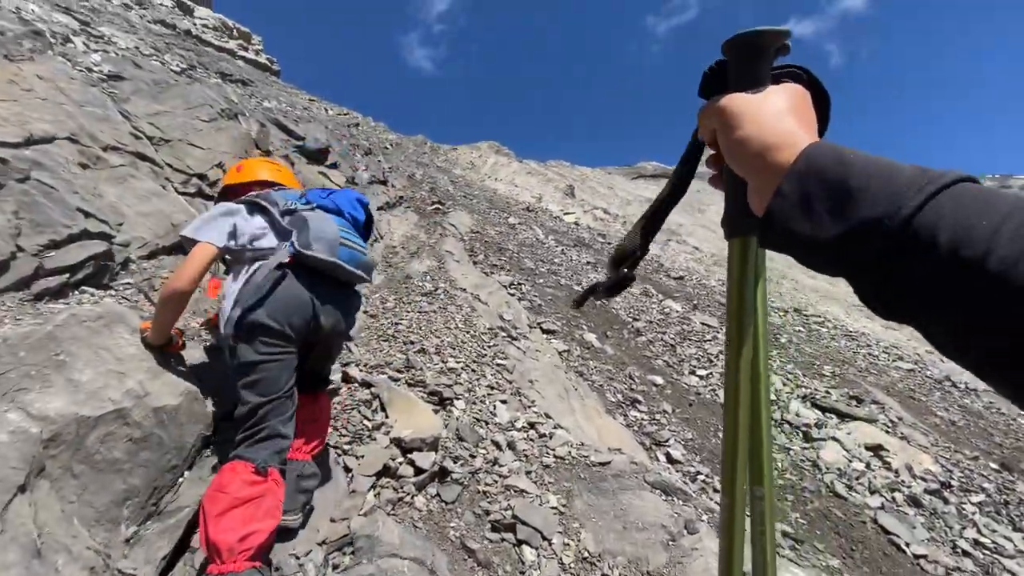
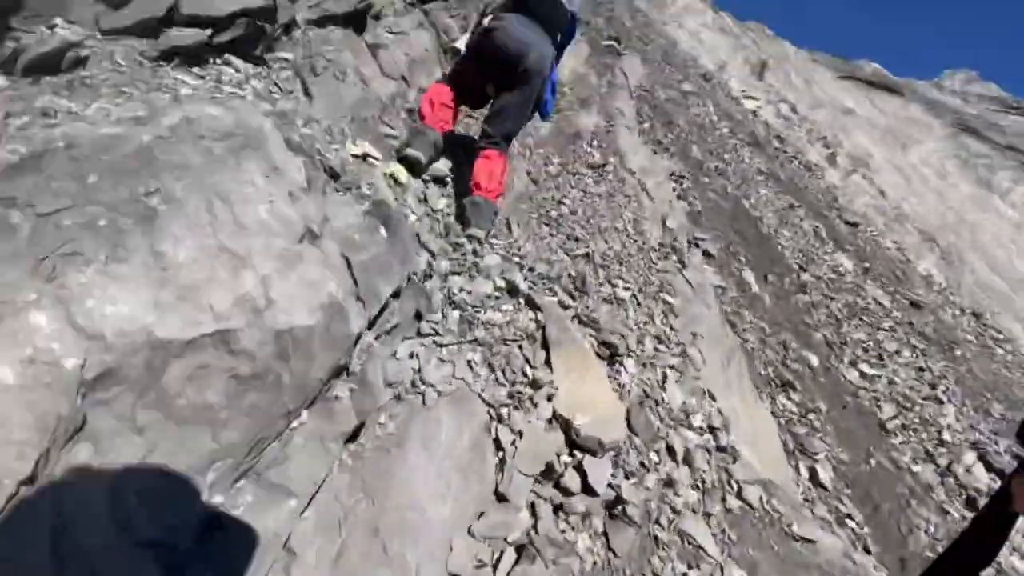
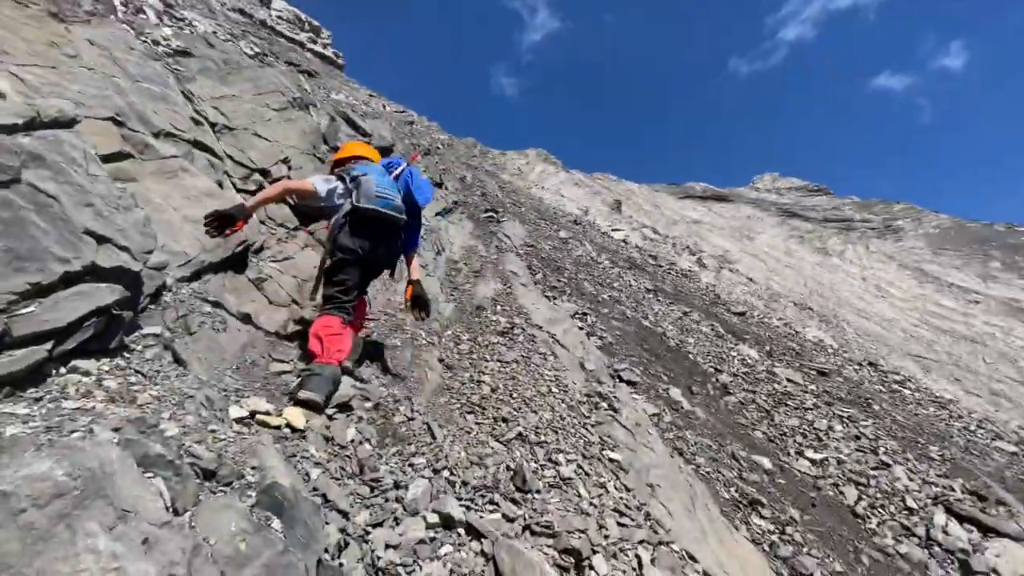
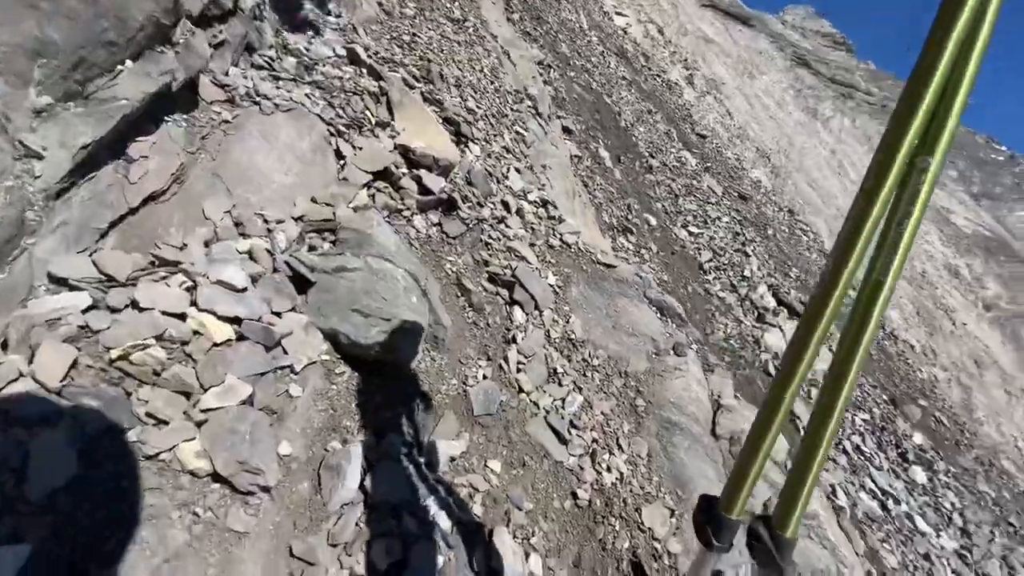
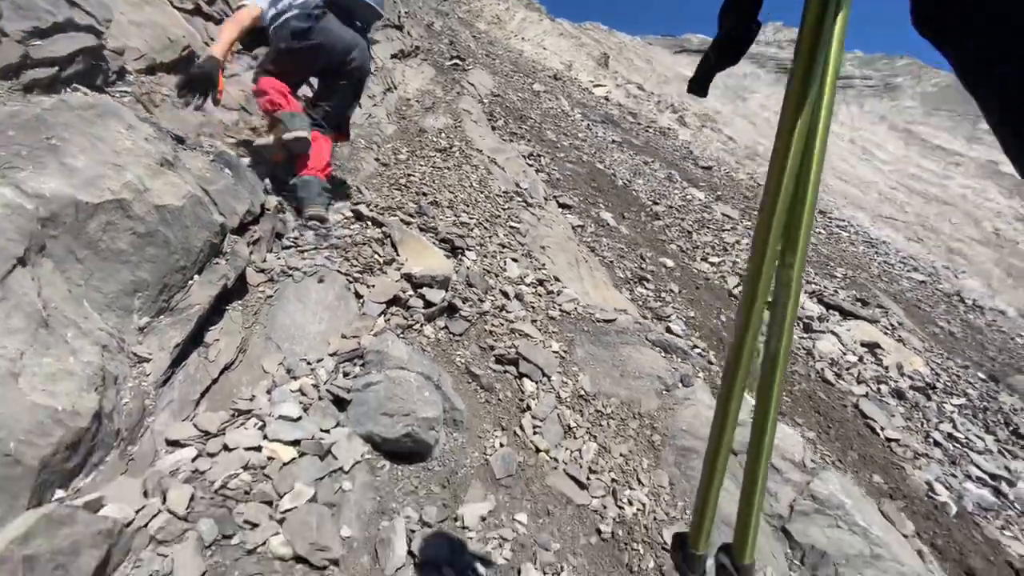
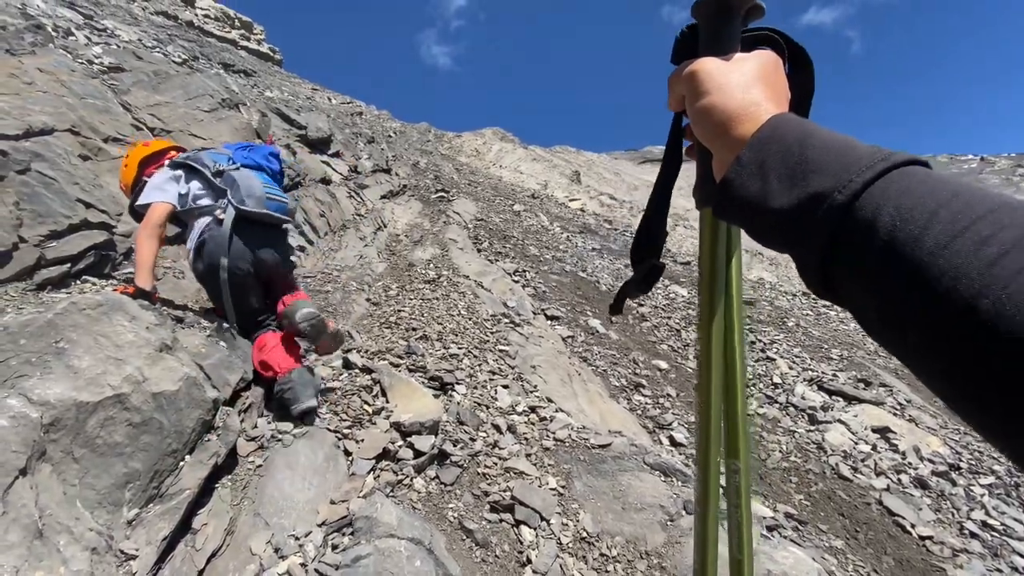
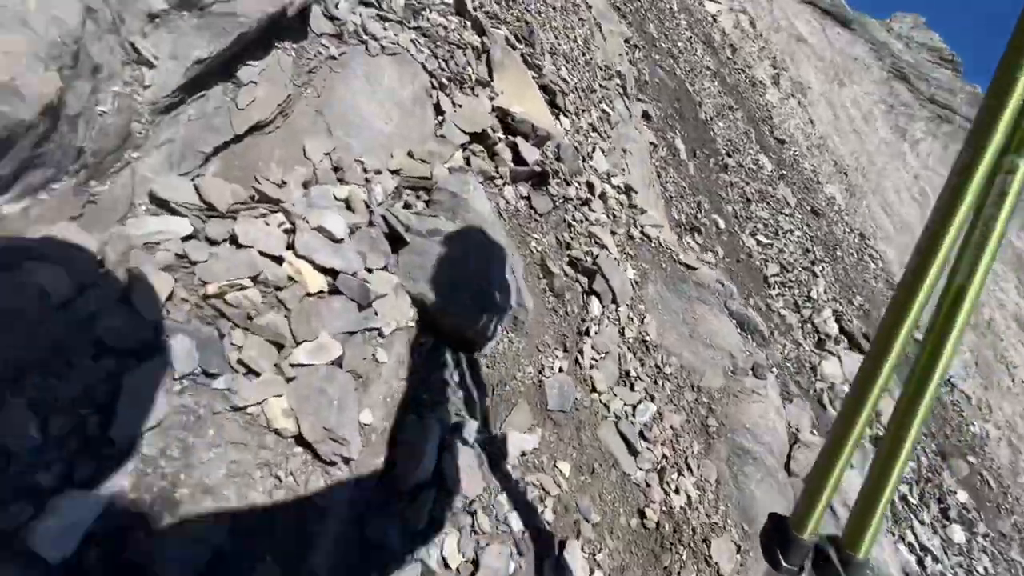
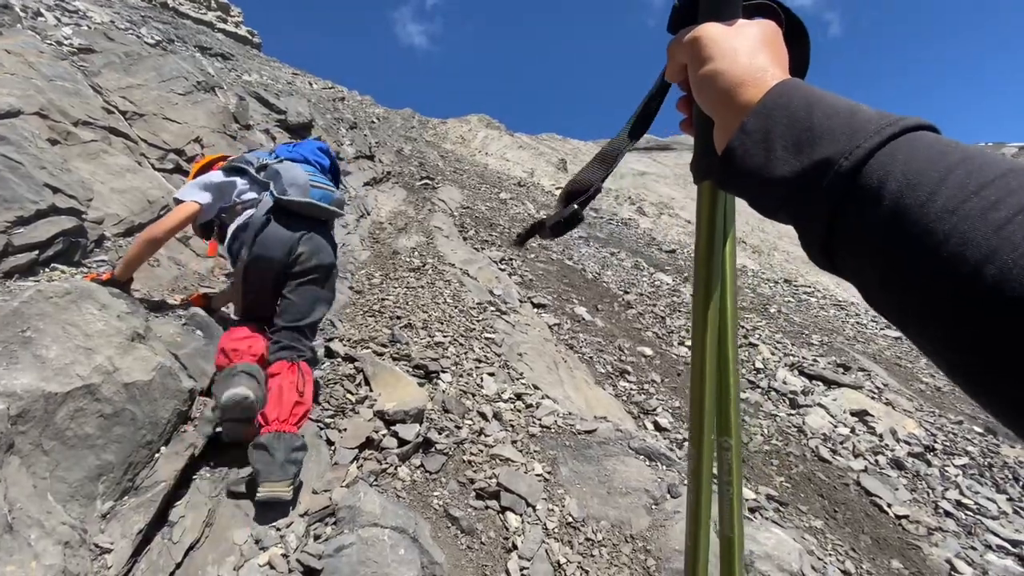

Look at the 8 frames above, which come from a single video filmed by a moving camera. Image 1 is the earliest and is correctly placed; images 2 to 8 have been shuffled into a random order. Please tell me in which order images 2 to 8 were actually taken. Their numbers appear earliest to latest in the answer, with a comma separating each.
8, 6, 5, 4, 7, 2, 3
